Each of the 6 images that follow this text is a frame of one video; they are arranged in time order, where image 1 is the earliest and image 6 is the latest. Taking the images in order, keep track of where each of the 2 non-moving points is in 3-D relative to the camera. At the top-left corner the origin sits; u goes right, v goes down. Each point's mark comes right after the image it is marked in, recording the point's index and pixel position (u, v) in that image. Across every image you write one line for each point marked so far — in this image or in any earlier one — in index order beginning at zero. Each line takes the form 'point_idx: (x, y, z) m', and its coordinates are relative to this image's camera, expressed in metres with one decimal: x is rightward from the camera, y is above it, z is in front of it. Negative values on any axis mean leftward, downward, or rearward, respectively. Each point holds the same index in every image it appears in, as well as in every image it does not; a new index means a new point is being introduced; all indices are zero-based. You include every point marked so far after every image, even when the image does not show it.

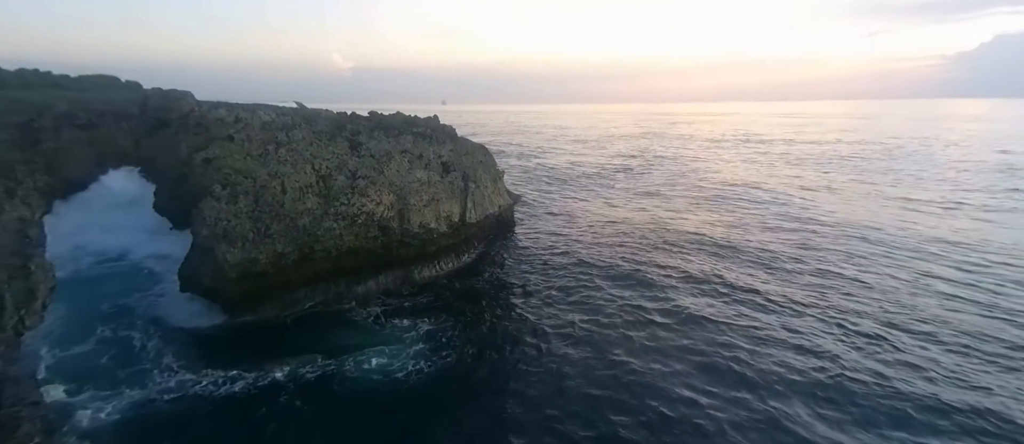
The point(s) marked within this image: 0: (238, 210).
0: (-11.4, +0.5, +17.6) m
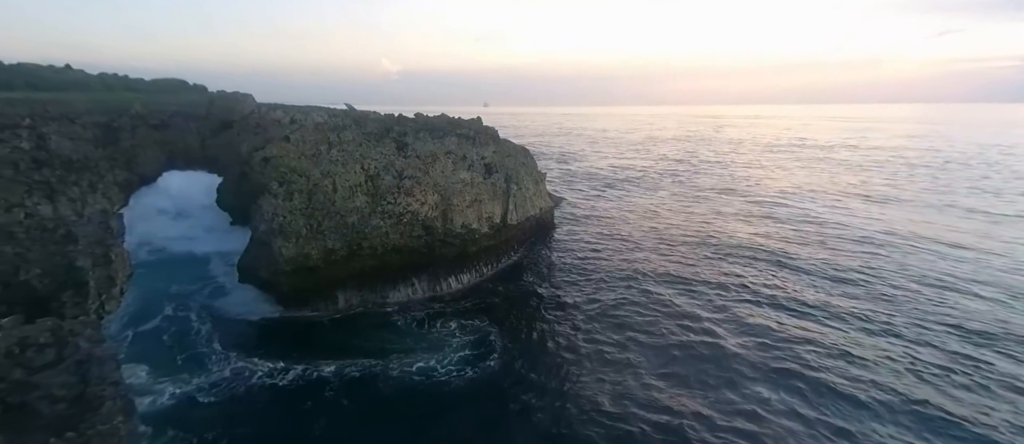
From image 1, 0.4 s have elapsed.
0: (-9.6, +0.7, +18.4) m
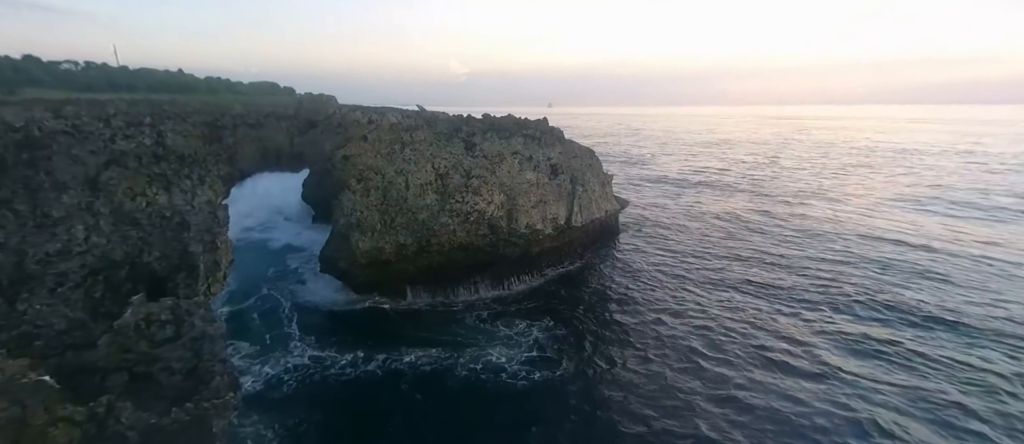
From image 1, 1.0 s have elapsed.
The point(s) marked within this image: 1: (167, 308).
0: (-6.6, +0.9, +19.3) m
1: (-6.8, -1.7, +8.5) m
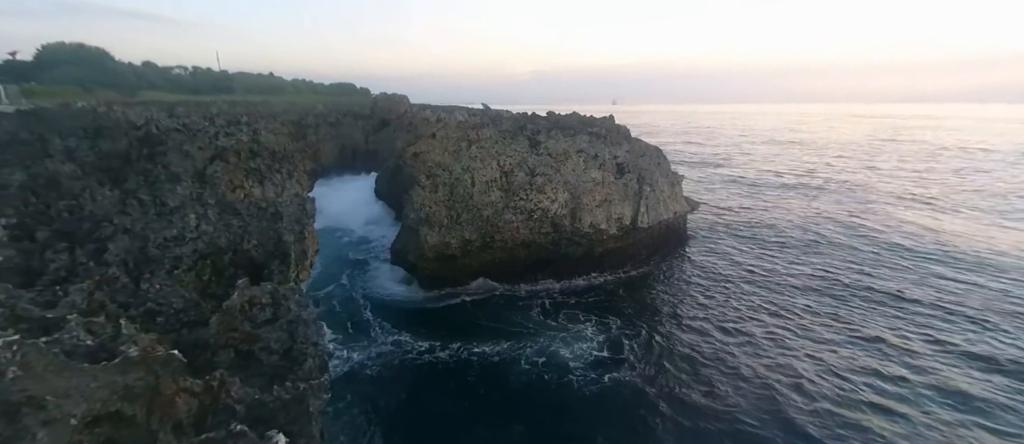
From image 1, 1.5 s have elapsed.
0: (-3.6, +1.1, +19.8) m
1: (-5.3, -1.5, +9.2) m
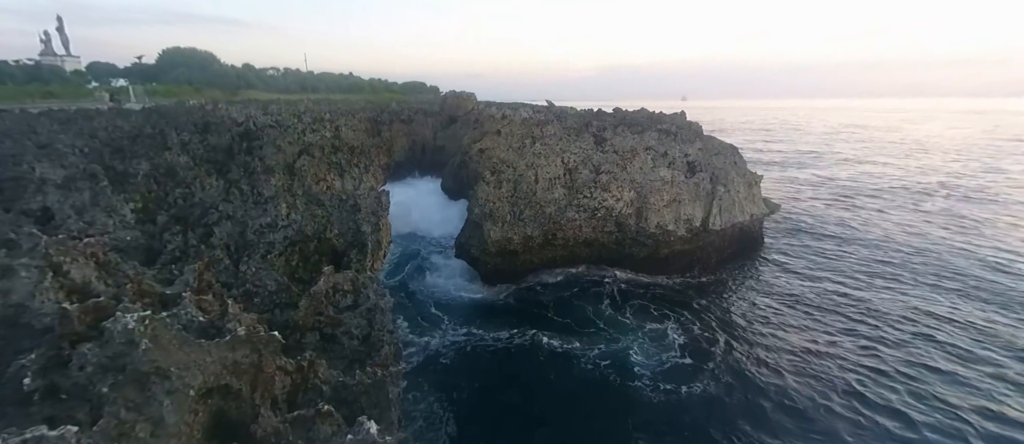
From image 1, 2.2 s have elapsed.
0: (-0.6, +1.3, +20.0) m
1: (-3.8, -1.3, +9.7) m
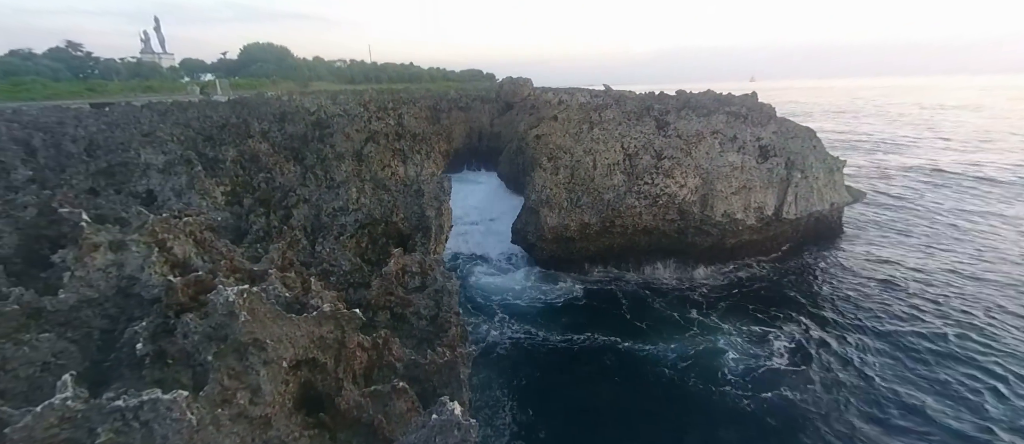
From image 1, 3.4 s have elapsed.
0: (+2.1, +1.9, +19.7) m
1: (-2.4, -0.9, +9.9) m
